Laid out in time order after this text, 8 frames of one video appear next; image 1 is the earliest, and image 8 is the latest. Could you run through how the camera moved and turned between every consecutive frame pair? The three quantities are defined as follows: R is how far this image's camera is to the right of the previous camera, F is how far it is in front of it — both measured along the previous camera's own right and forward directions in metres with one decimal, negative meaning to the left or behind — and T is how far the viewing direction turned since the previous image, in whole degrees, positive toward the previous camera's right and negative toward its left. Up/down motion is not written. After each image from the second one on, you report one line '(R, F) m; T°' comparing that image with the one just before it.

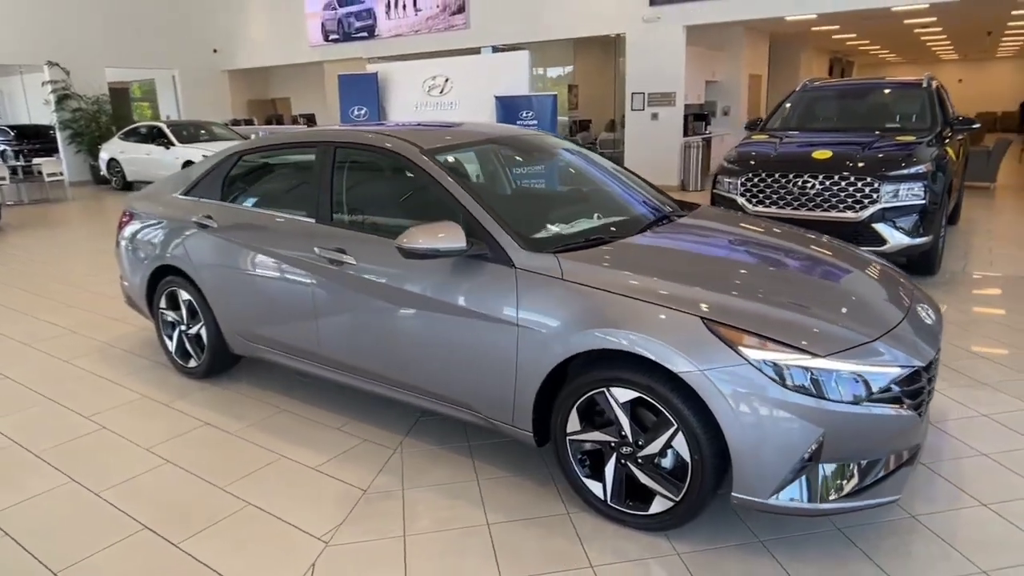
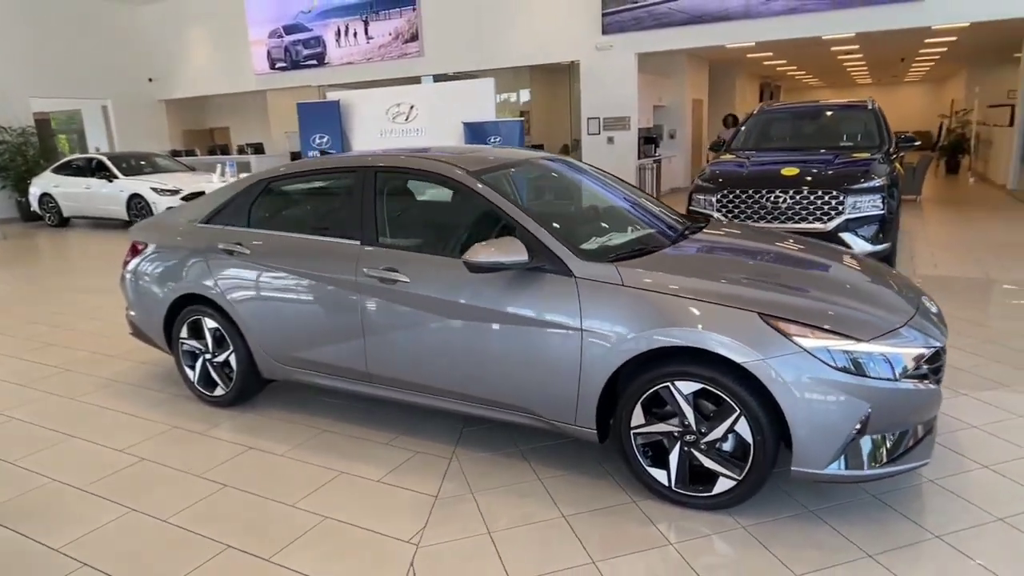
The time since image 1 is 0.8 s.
(-0.5, -0.2) m; +5°
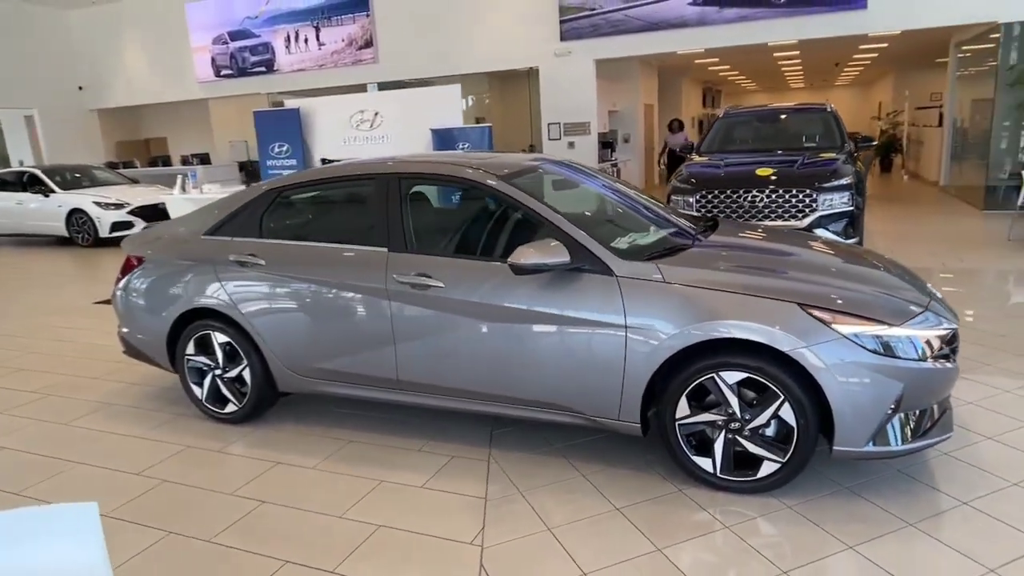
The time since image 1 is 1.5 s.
(-0.4, 0.0) m; +5°
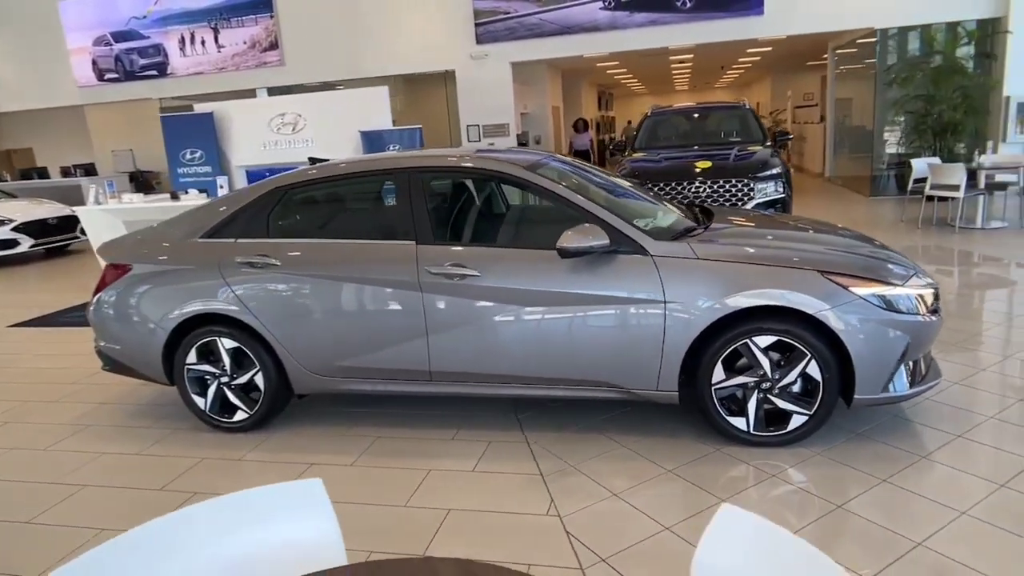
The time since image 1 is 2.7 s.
(-0.7, -0.1) m; +9°
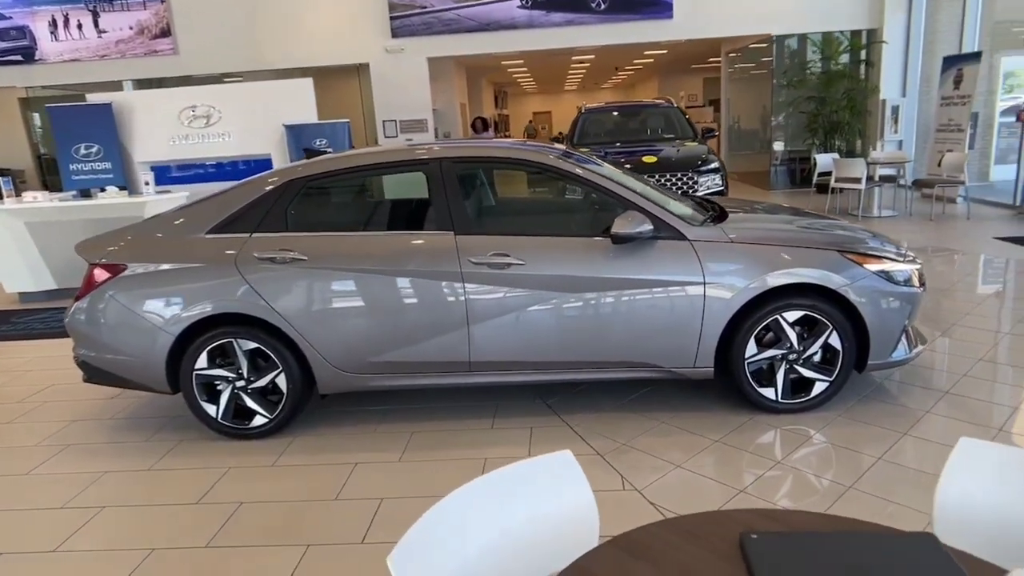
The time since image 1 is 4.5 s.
(-0.8, 0.0) m; +10°
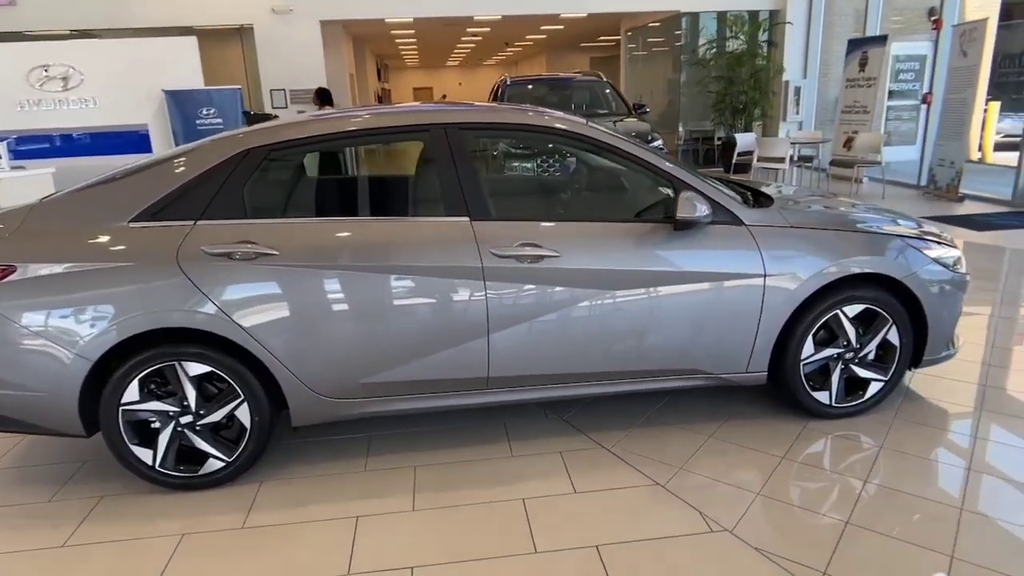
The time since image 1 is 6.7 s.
(-0.6, +0.6) m; +11°
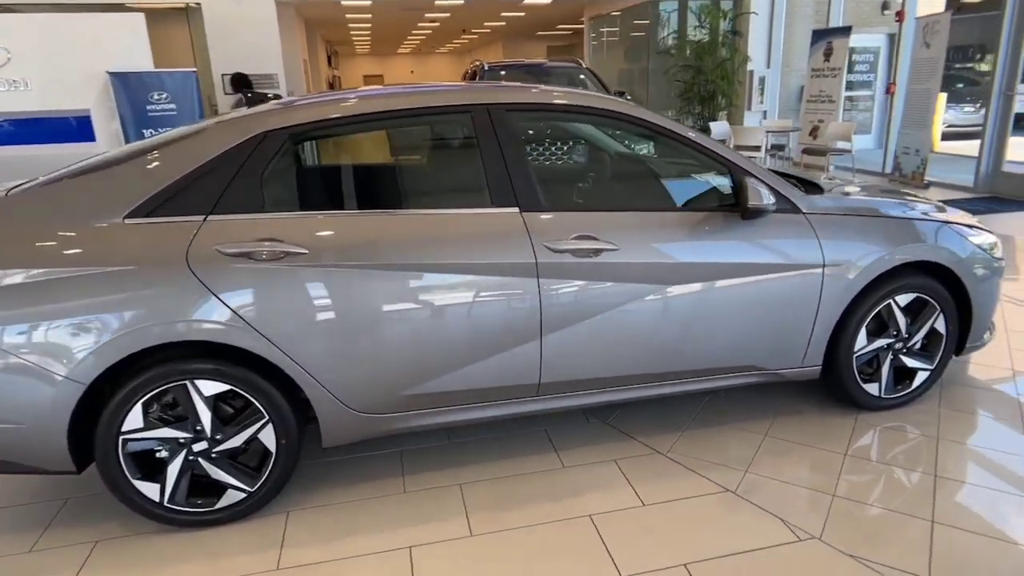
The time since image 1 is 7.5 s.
(-0.4, +0.3) m; +5°
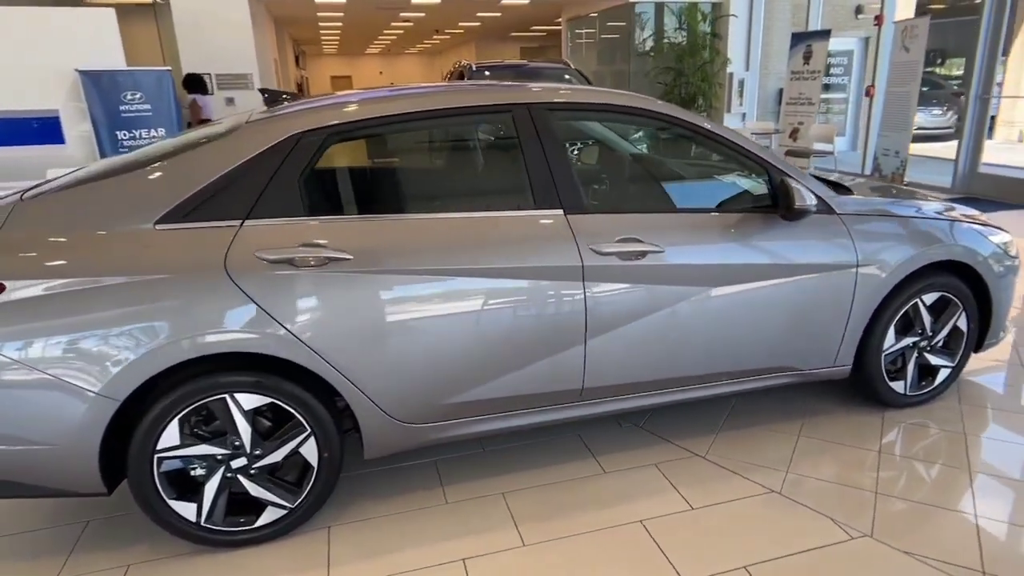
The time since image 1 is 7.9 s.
(-0.3, +0.1) m; +3°
